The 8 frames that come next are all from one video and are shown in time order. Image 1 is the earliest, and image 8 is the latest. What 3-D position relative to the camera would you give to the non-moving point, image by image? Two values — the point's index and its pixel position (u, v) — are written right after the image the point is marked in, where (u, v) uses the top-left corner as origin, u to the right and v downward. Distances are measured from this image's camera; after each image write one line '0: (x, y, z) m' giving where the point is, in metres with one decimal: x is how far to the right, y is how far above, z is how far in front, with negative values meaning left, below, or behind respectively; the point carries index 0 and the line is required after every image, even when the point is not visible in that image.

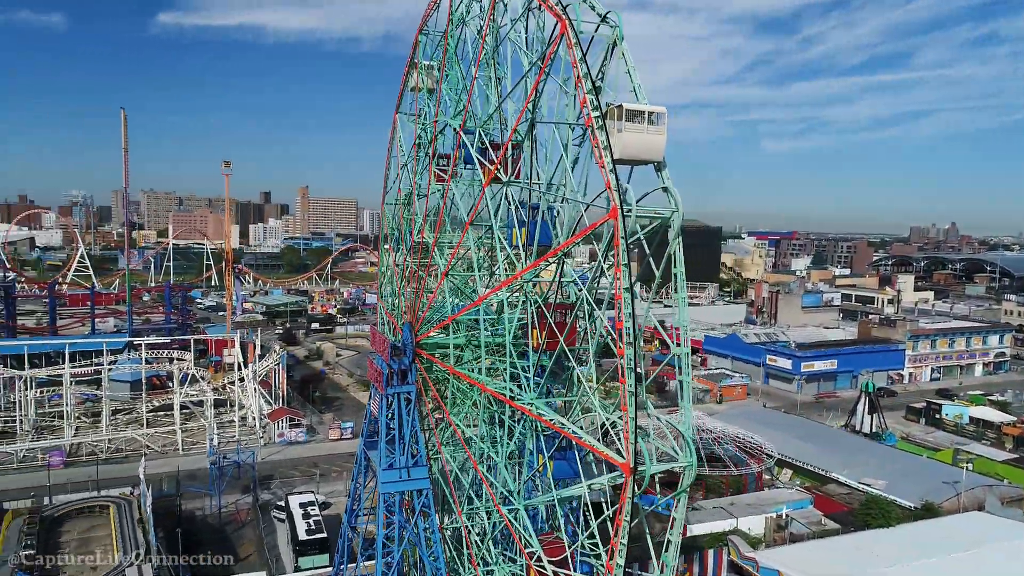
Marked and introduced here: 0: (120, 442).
0: (-9.9, -3.9, +18.1) m
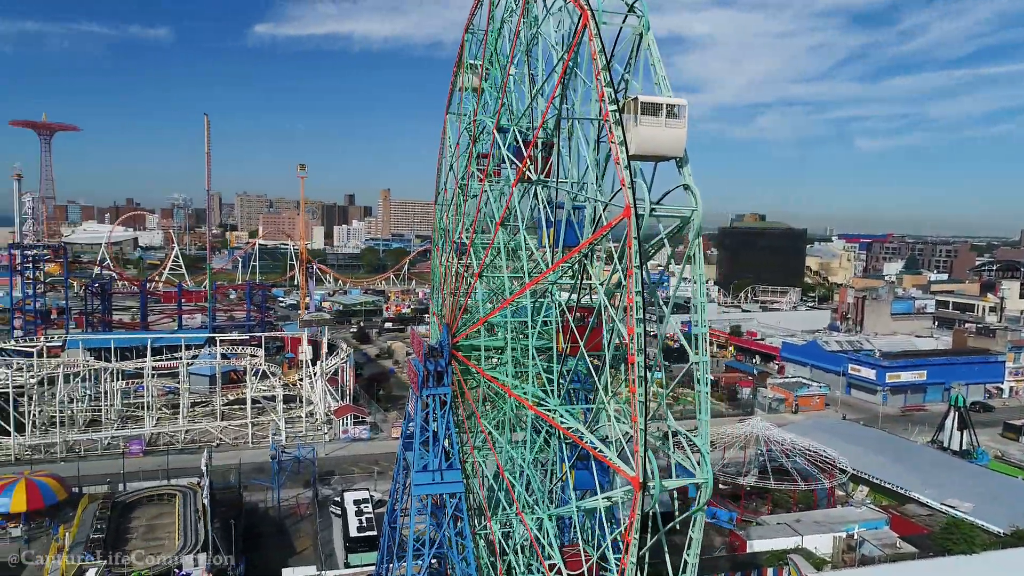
0: (-8.4, -3.8, +18.9) m
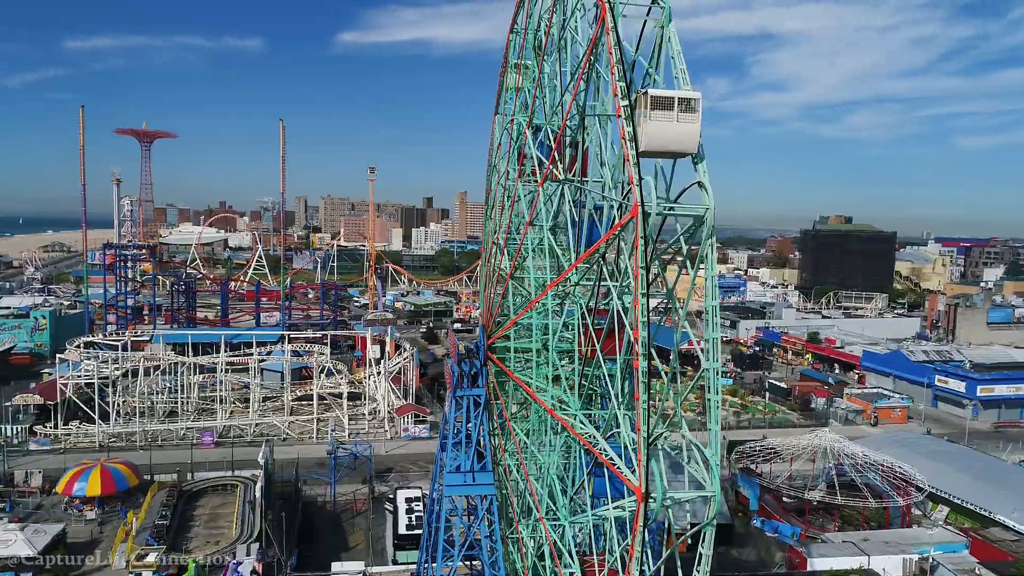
0: (-6.8, -3.8, +19.6) m
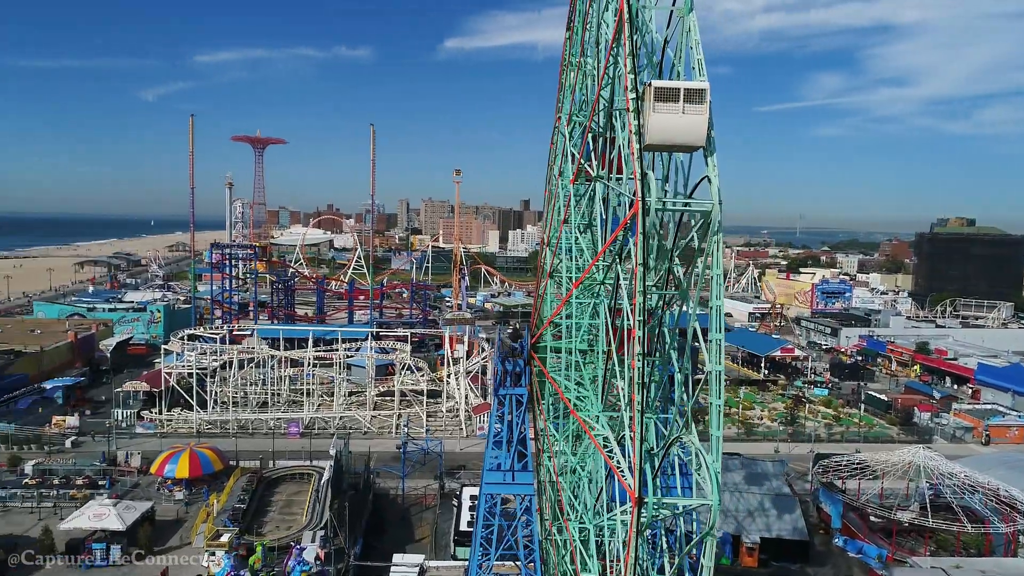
0: (-4.7, -3.7, +20.3) m
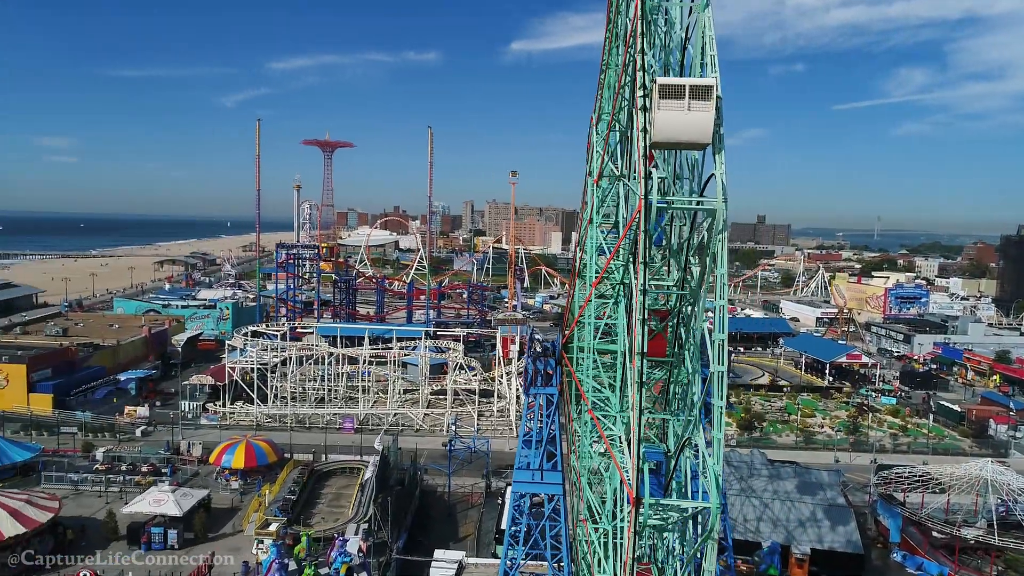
0: (-3.3, -3.7, +20.7) m
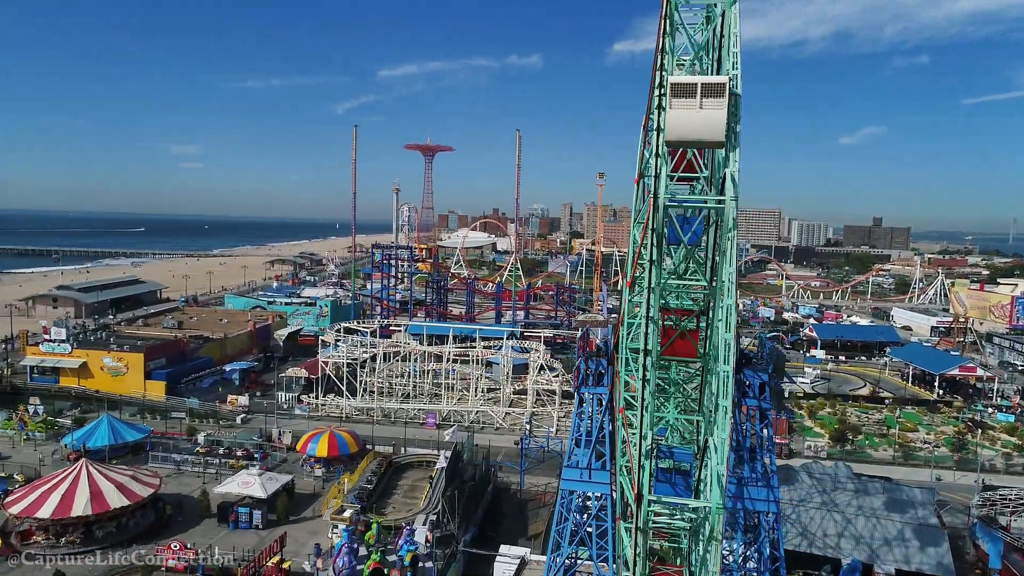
0: (-1.0, -3.7, +21.1) m
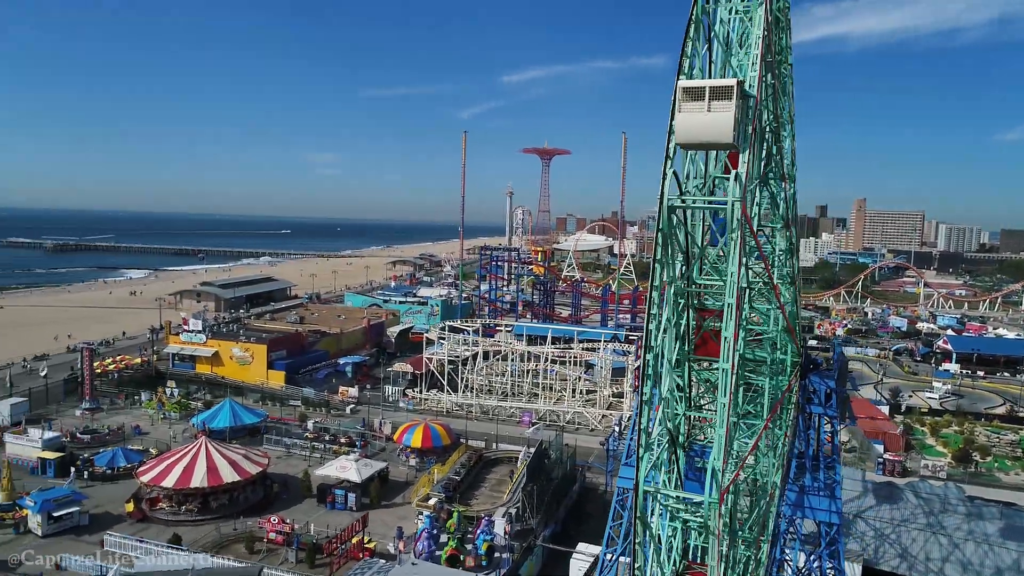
0: (+1.9, -3.8, +21.3) m
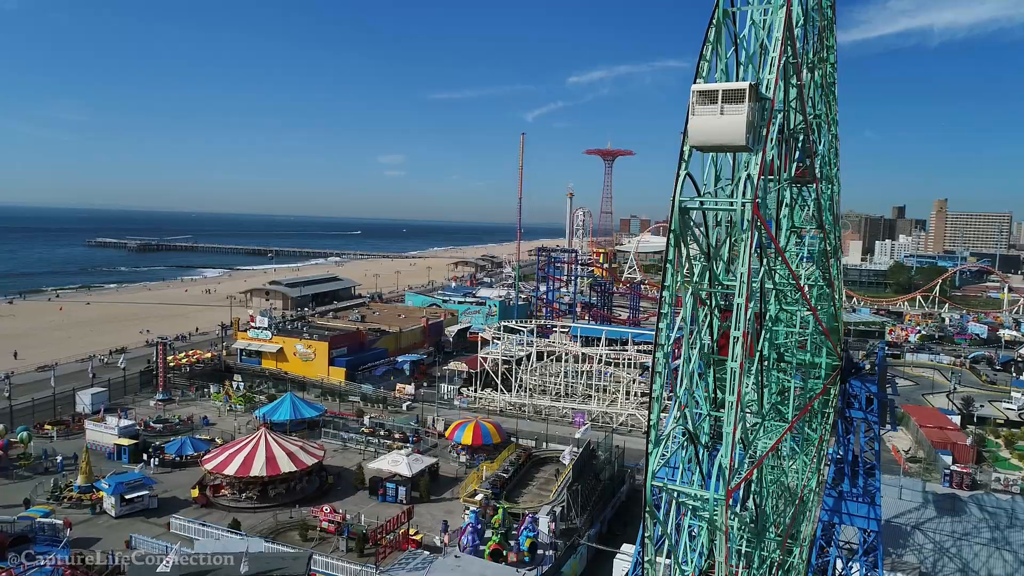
0: (+3.4, -3.8, +21.2) m
